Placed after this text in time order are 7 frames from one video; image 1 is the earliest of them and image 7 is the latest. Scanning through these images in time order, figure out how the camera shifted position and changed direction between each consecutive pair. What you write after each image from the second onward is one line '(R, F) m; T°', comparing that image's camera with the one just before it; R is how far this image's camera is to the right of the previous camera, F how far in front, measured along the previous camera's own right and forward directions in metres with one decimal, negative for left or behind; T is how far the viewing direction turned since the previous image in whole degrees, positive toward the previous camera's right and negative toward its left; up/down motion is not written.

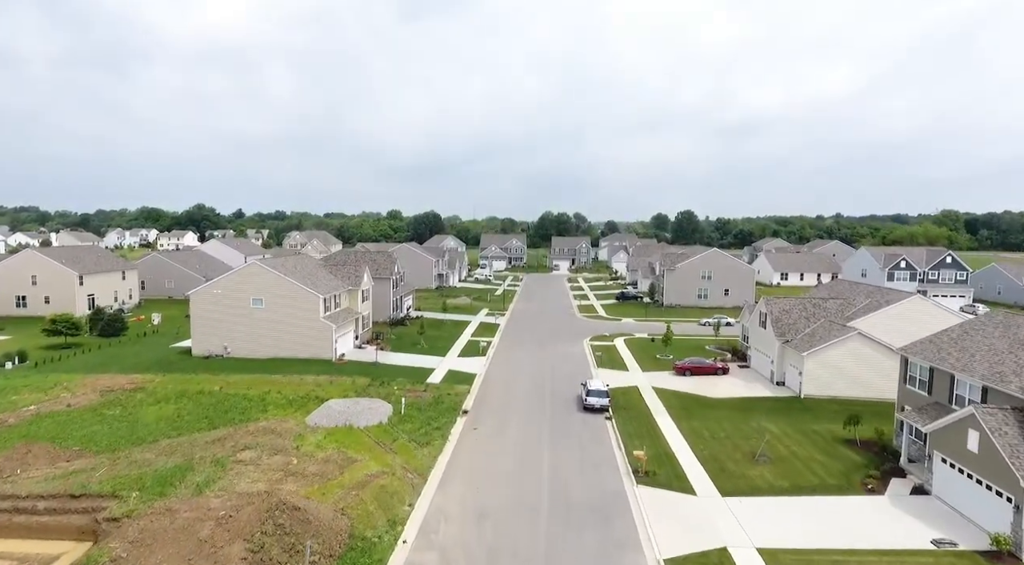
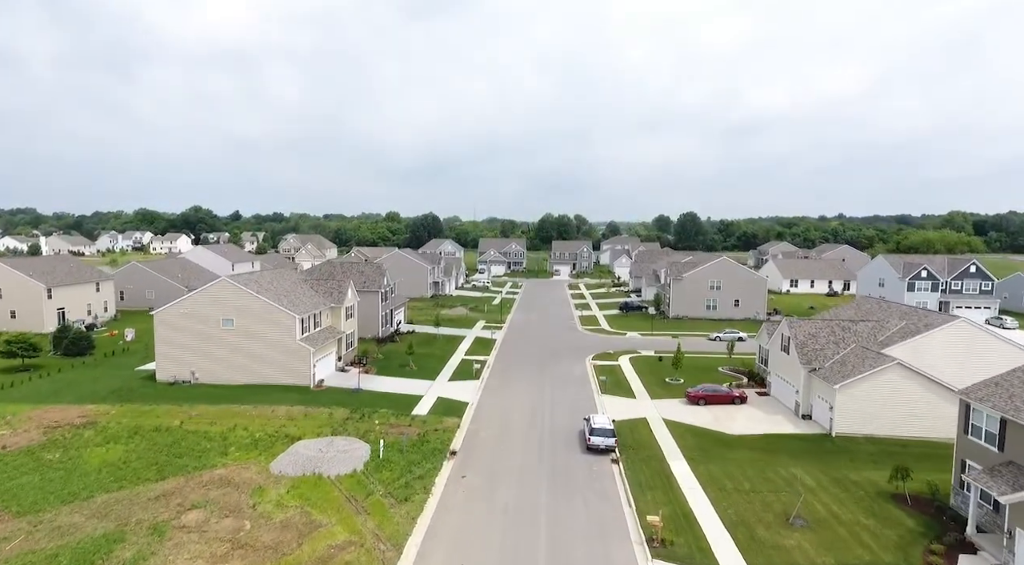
(+0.3, +3.4) m; 0°
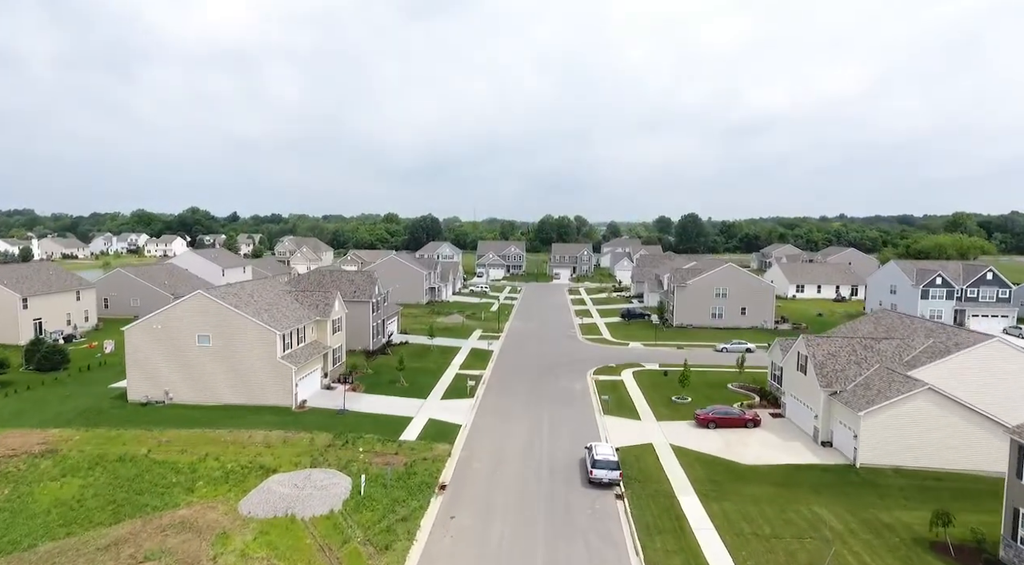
(+0.2, +2.2) m; 0°
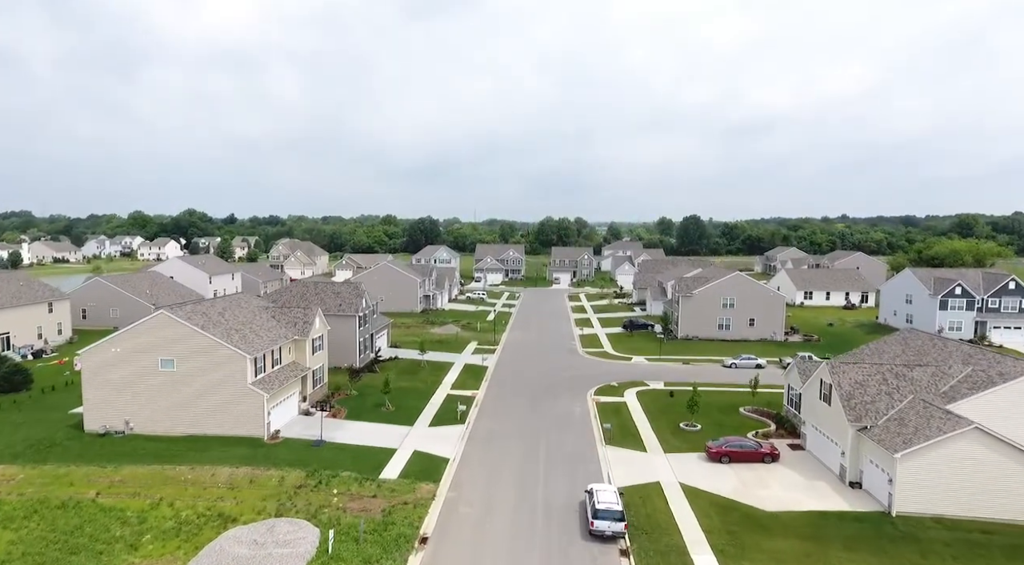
(+0.3, +2.8) m; 0°
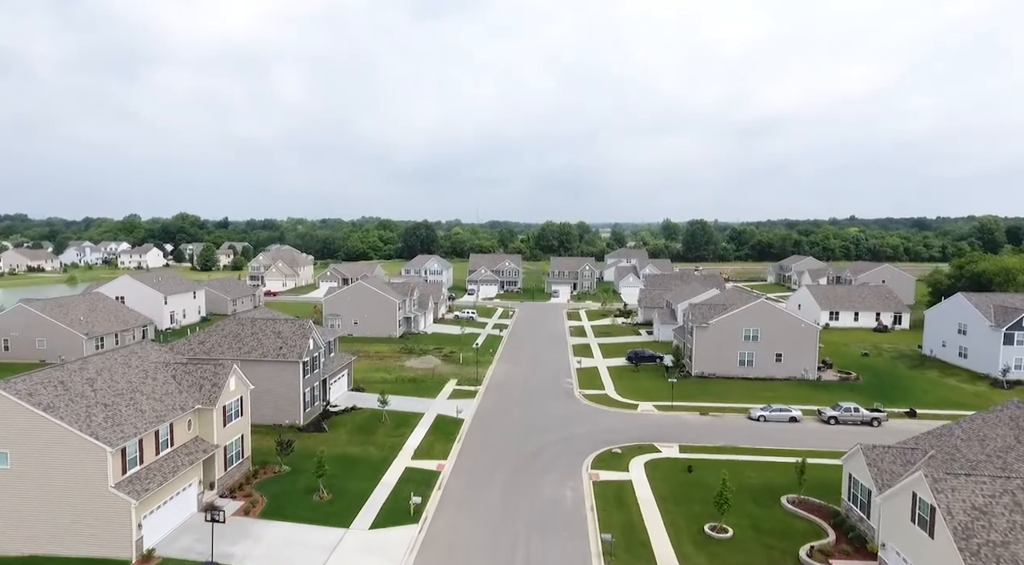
(+1.4, +8.1) m; 0°
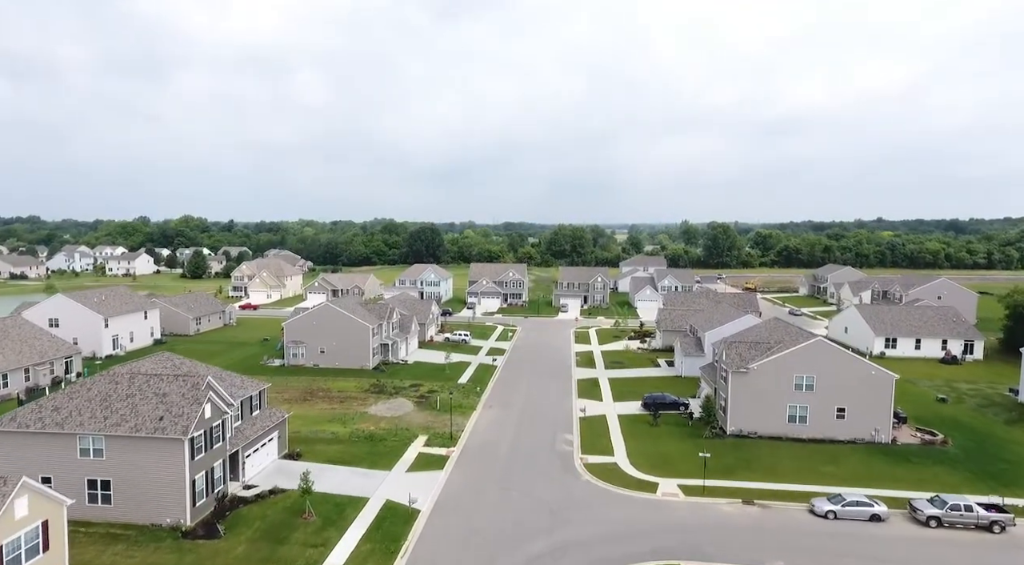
(+1.9, +10.3) m; -1°
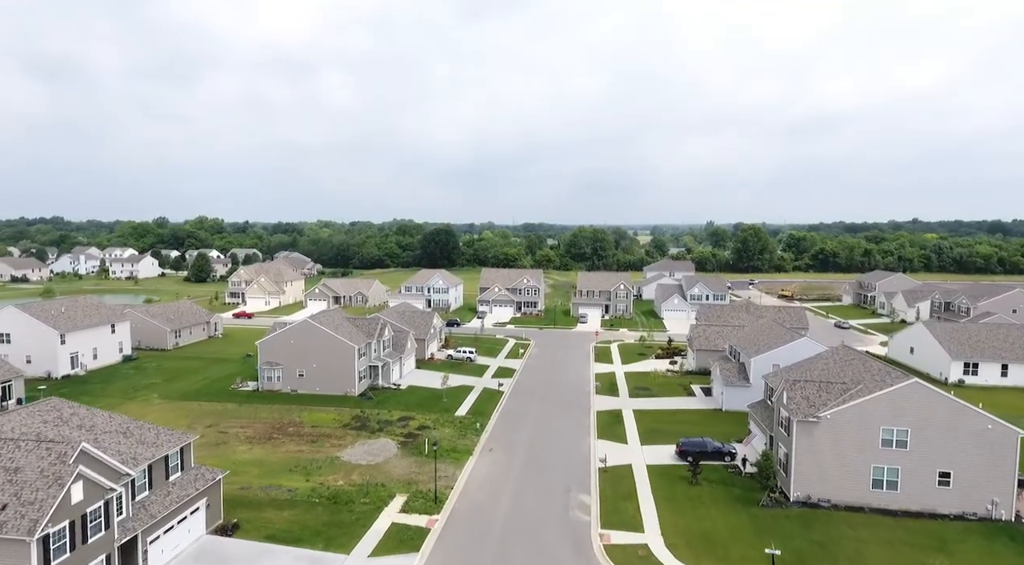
(+0.9, +8.1) m; -2°
